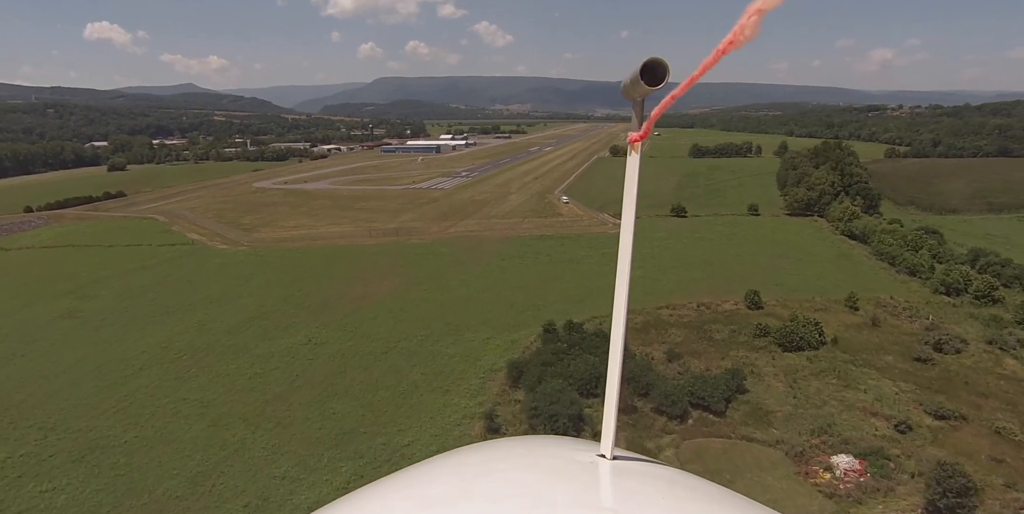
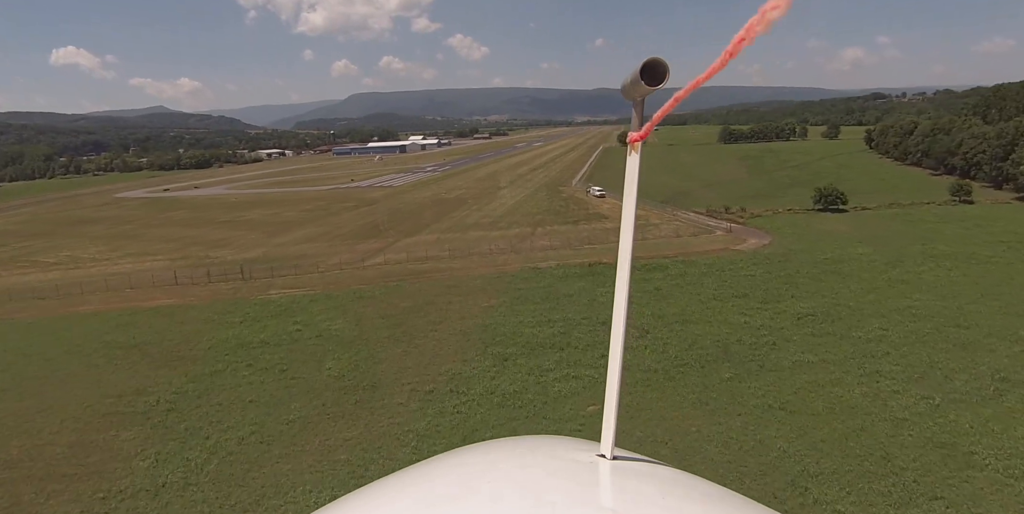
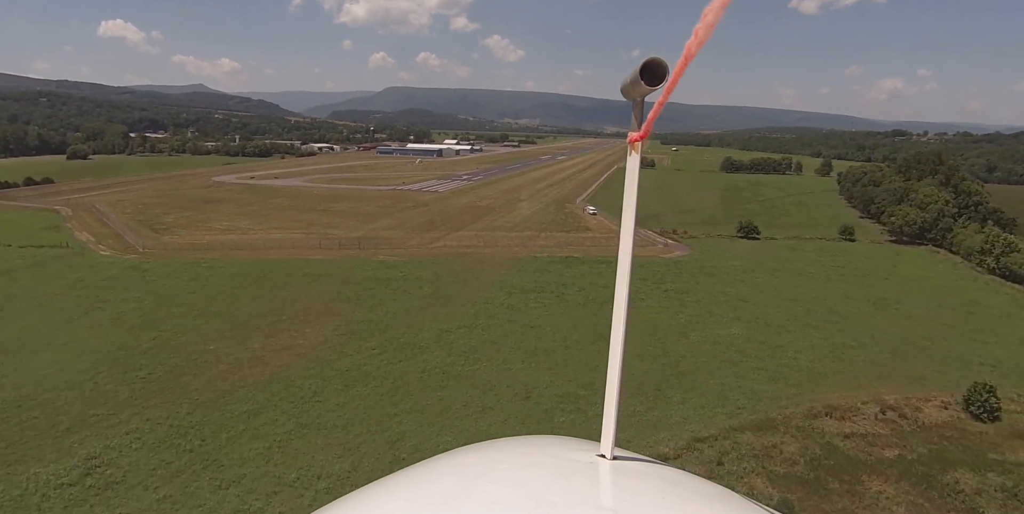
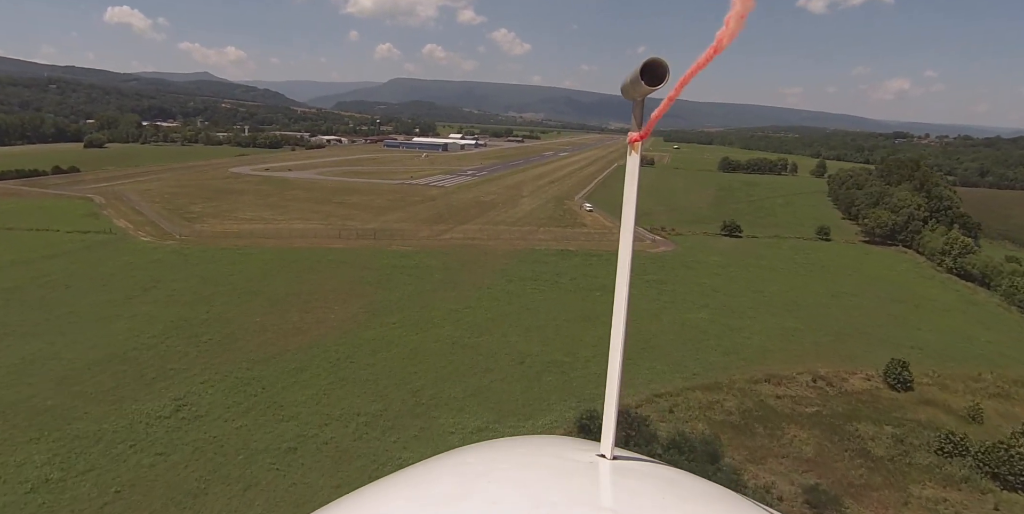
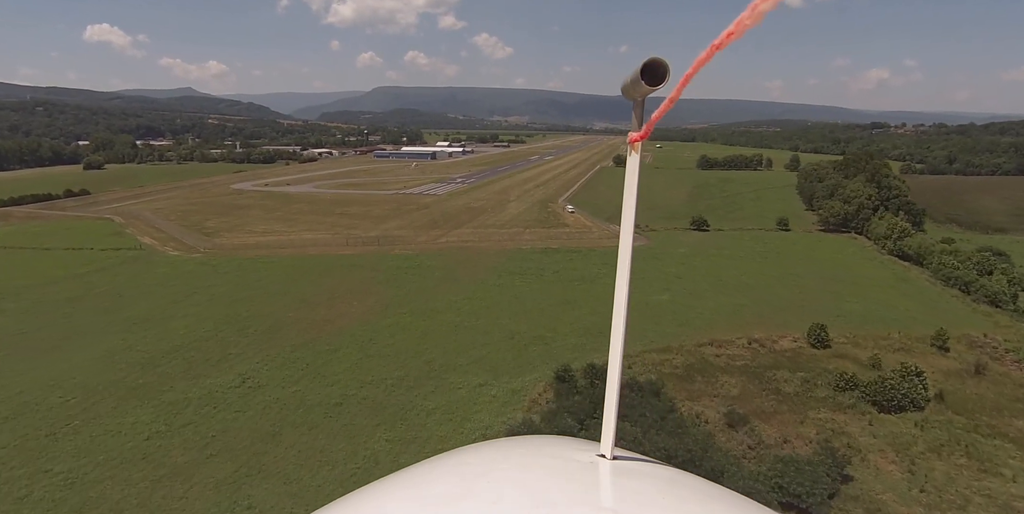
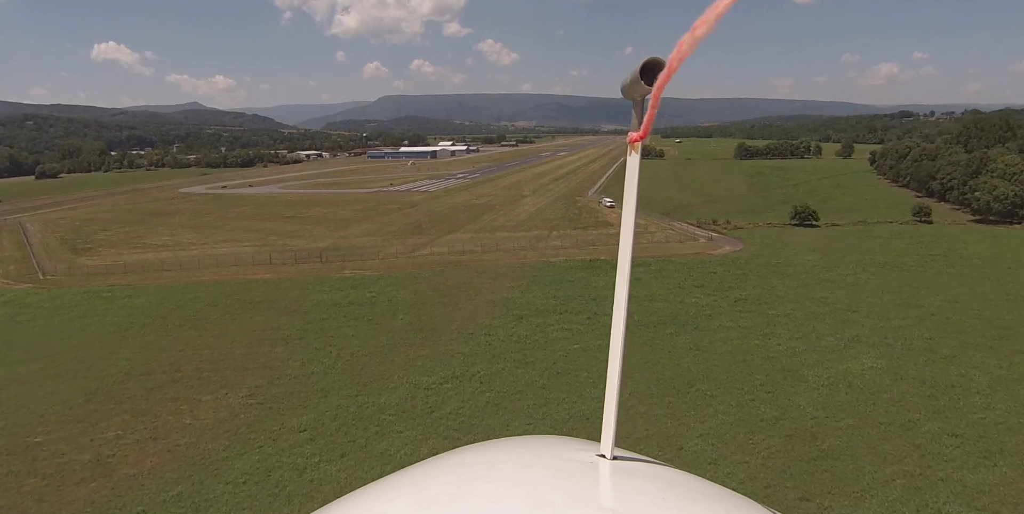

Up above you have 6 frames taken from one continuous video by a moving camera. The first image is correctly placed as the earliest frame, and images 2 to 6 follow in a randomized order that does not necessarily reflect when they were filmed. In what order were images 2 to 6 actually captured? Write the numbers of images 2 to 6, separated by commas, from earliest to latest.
5, 4, 3, 6, 2
